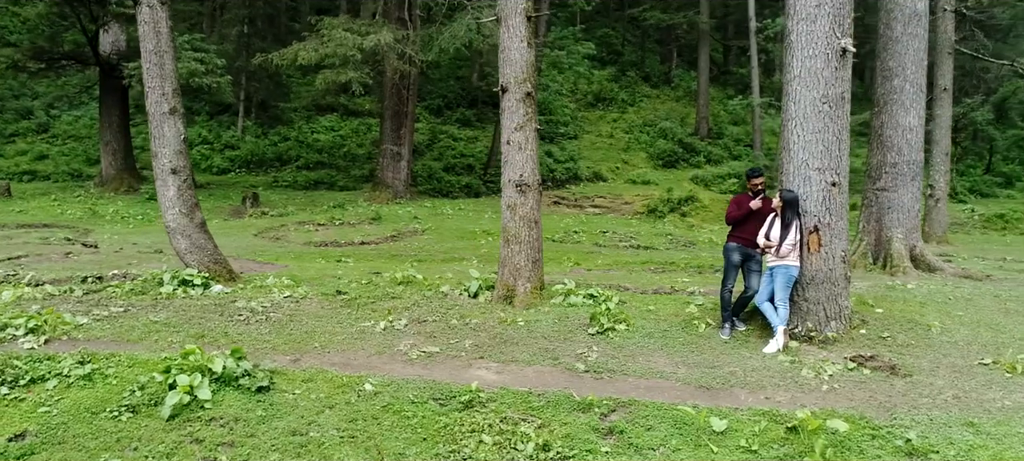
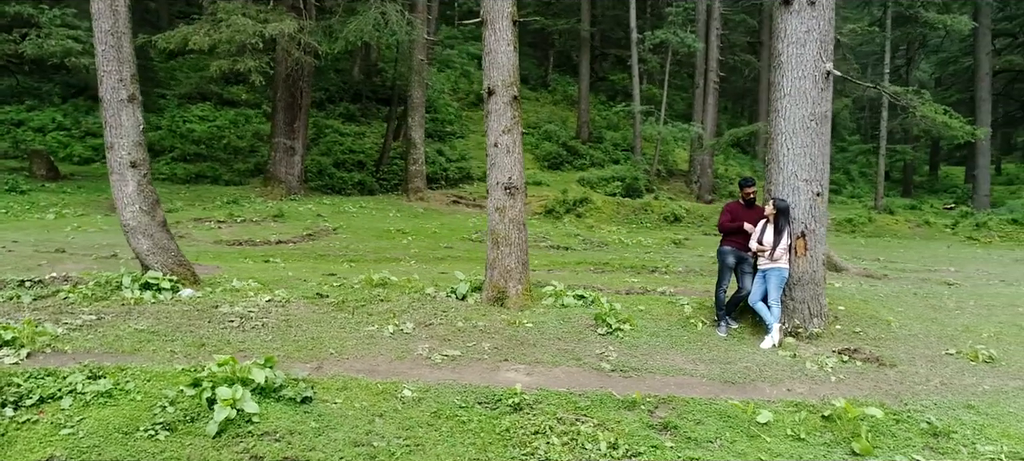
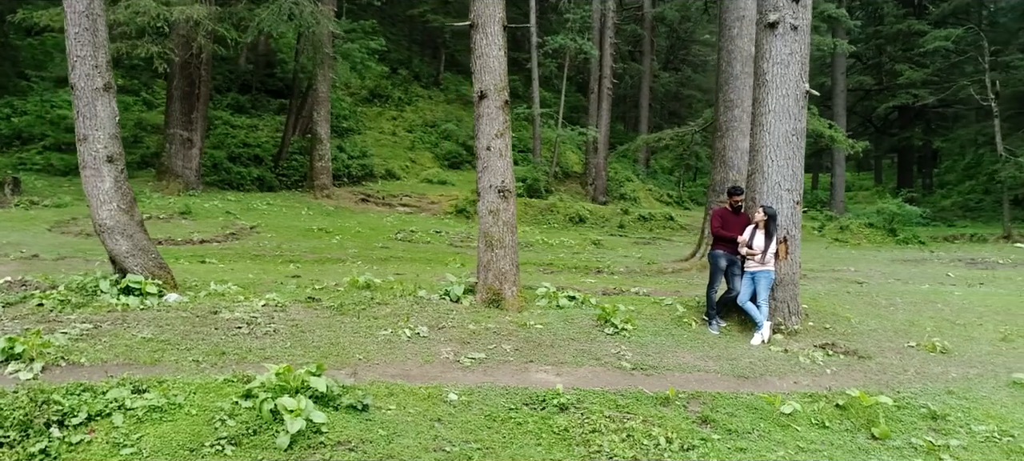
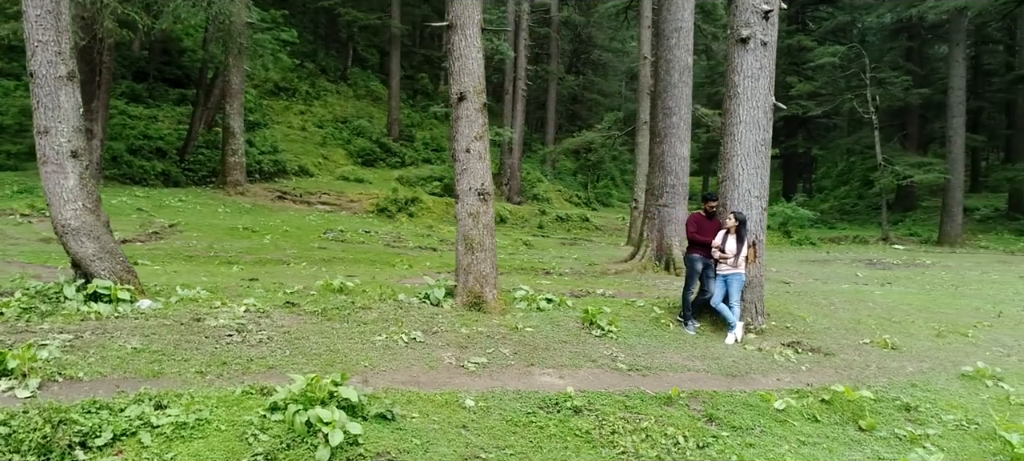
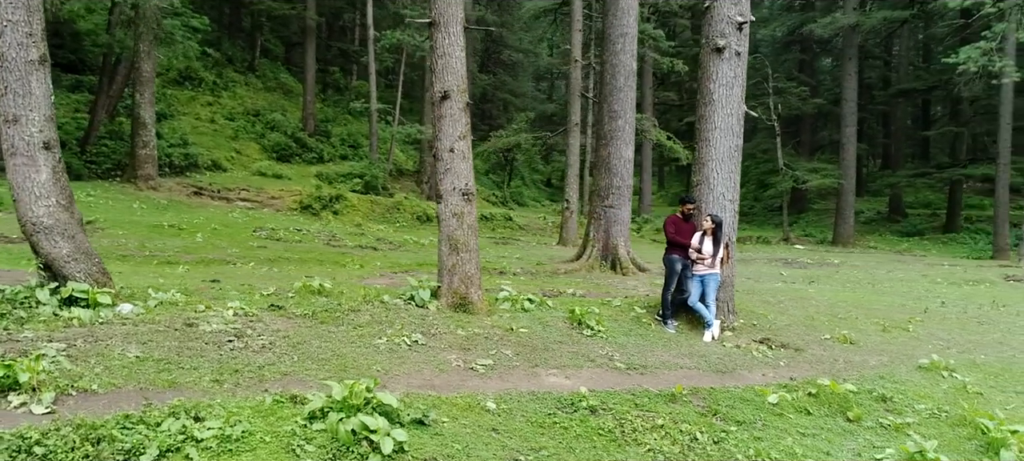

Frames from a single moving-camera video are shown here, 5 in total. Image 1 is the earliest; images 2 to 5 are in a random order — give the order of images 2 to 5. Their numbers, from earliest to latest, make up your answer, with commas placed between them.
2, 3, 4, 5
